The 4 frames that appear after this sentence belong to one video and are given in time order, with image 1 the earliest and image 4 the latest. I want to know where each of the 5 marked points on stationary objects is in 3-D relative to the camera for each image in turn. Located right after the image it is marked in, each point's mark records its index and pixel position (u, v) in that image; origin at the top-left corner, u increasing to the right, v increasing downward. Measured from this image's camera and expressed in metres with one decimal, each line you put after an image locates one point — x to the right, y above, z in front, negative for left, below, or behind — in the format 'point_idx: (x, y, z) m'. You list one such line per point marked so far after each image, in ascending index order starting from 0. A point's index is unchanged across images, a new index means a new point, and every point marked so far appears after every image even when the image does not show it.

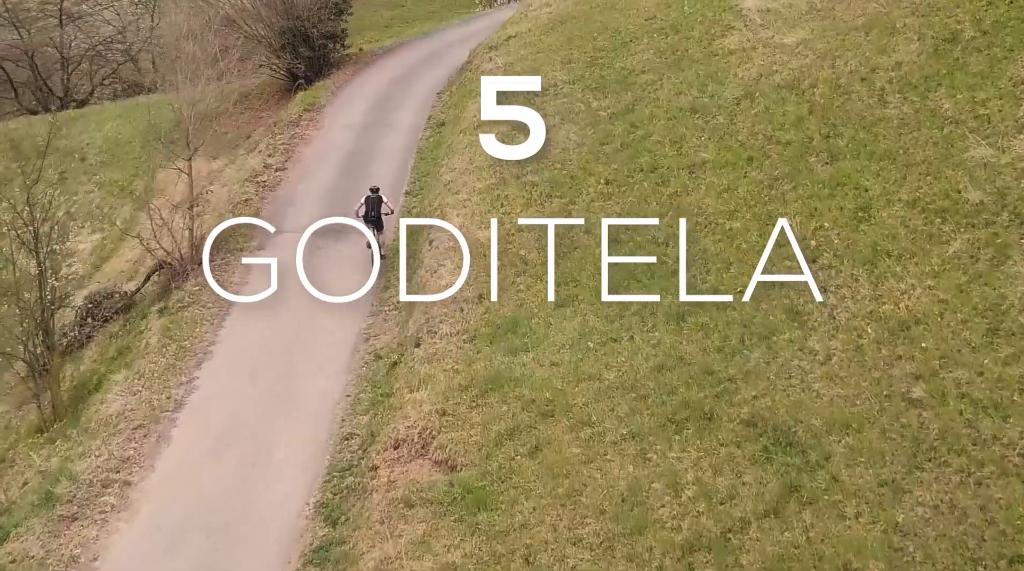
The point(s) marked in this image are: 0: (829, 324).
0: (+4.9, -0.7, +17.4) m
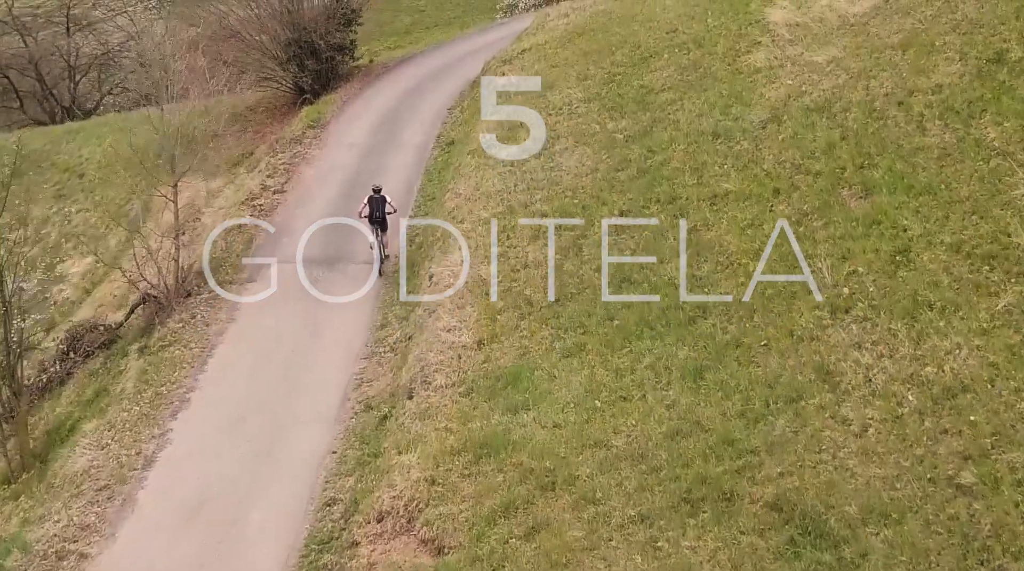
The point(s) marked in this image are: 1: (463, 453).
0: (+4.9, -1.4, +15.6) m
1: (-0.7, -2.4, +16.3) m
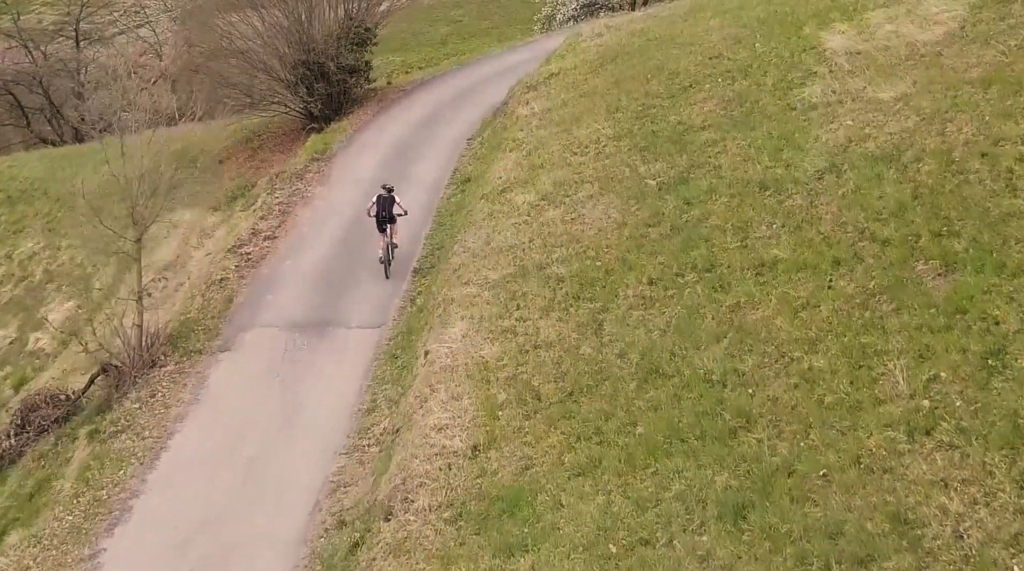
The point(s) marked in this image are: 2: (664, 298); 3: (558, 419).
0: (+4.8, -2.8, +12.3) m
1: (-0.8, -3.7, +13.2) m
2: (+2.4, -0.2, +17.9) m
3: (+0.6, -1.8, +15.6) m
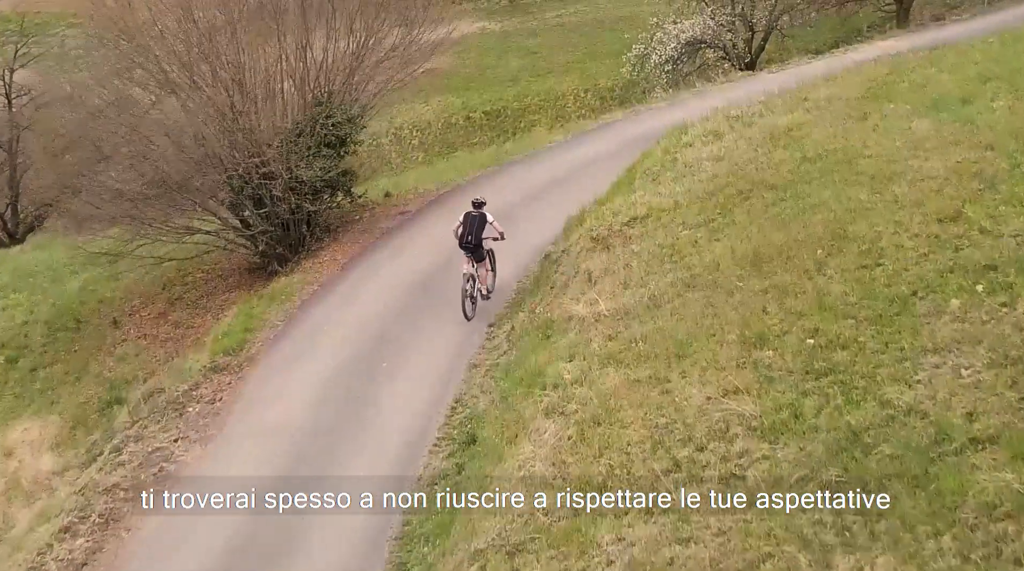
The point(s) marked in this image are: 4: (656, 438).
0: (+4.0, -7.5, -1.1) m
1: (-1.5, -8.3, +0.2) m
2: (+2.2, -4.9, +4.7) m
3: (+0.2, -6.5, +2.5) m
4: (+1.5, -1.7, +12.0) m
